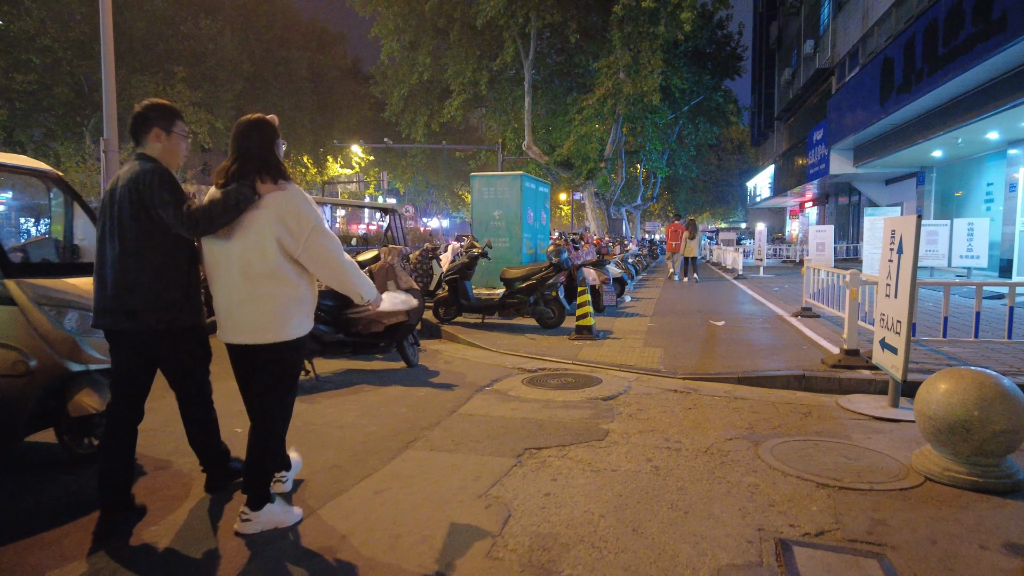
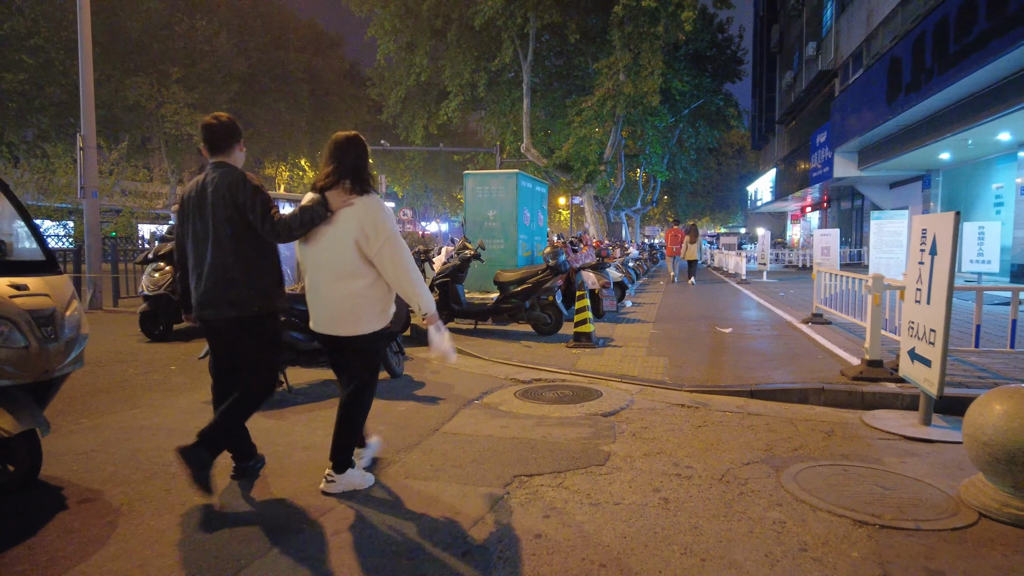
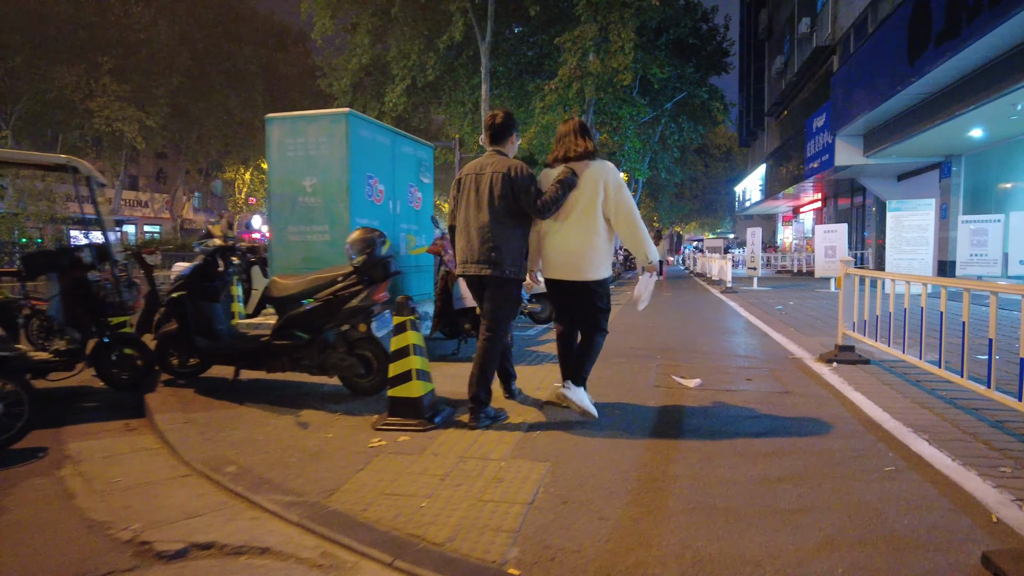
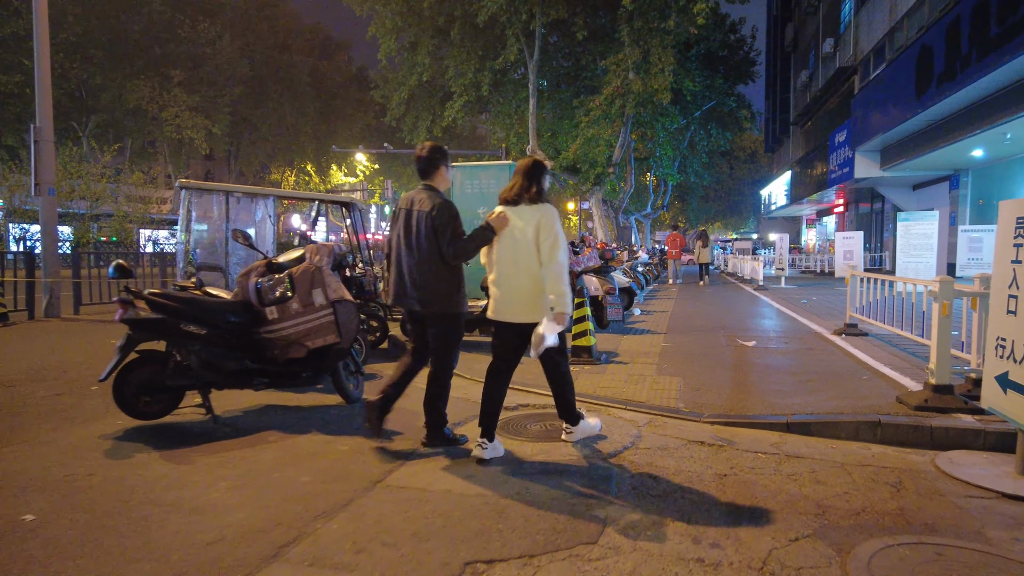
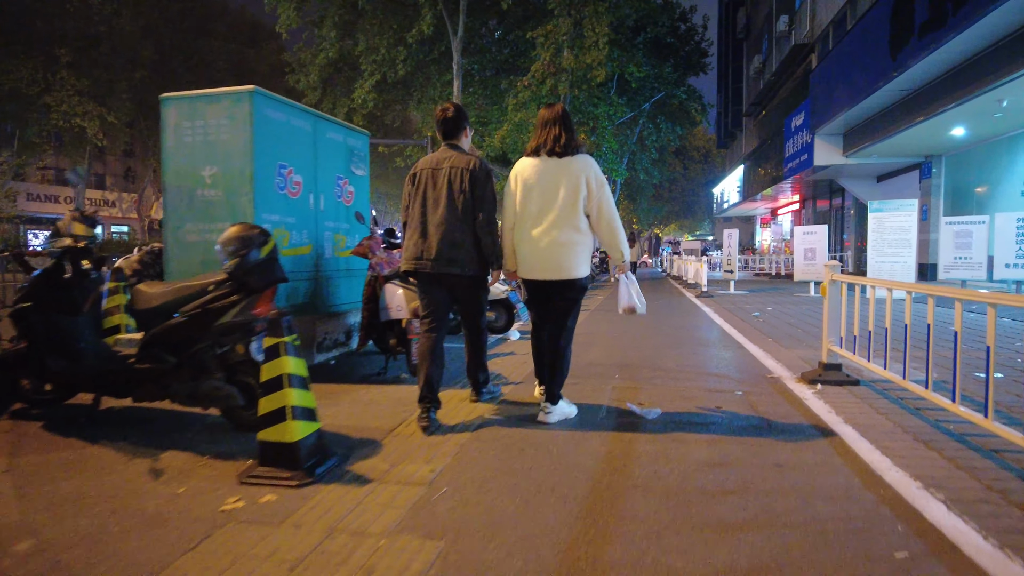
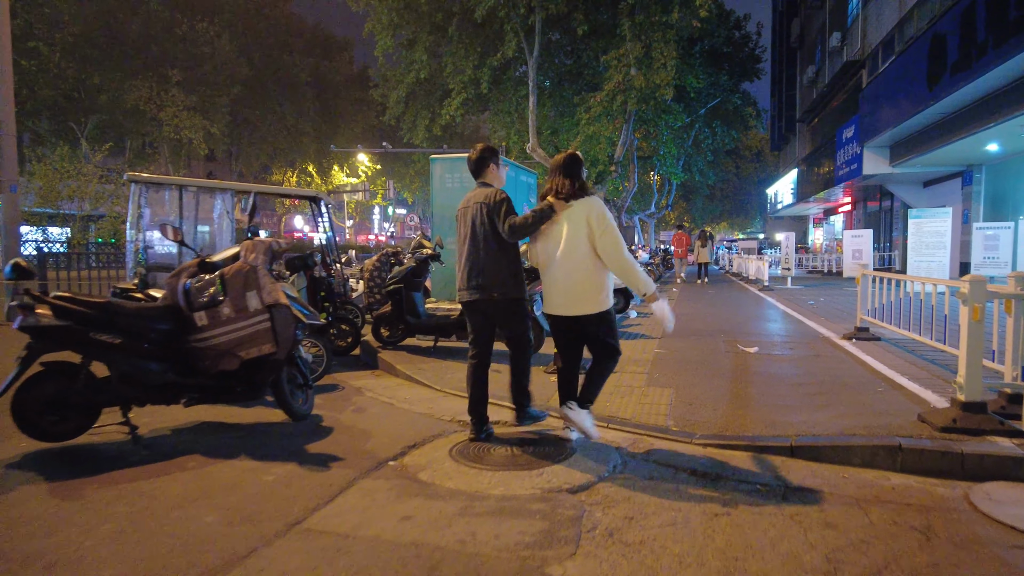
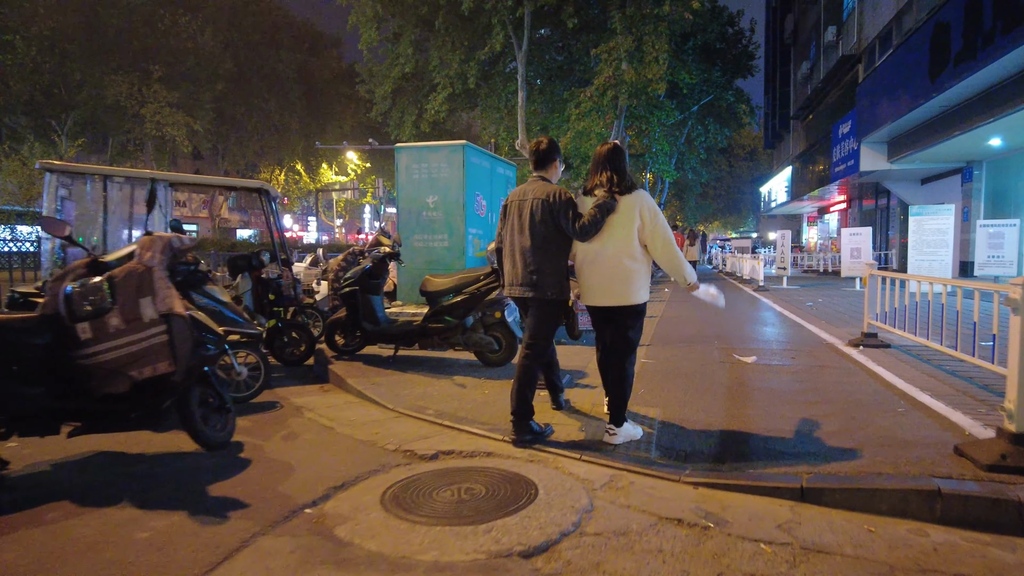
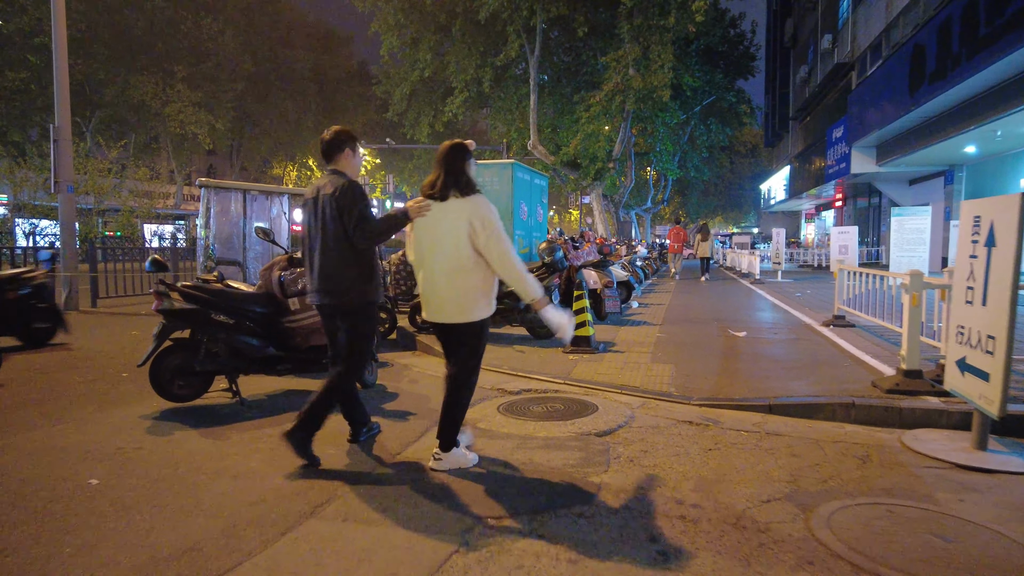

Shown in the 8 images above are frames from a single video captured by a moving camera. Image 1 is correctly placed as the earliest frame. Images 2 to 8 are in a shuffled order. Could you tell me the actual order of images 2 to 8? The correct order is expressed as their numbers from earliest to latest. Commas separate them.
2, 8, 4, 6, 7, 3, 5
